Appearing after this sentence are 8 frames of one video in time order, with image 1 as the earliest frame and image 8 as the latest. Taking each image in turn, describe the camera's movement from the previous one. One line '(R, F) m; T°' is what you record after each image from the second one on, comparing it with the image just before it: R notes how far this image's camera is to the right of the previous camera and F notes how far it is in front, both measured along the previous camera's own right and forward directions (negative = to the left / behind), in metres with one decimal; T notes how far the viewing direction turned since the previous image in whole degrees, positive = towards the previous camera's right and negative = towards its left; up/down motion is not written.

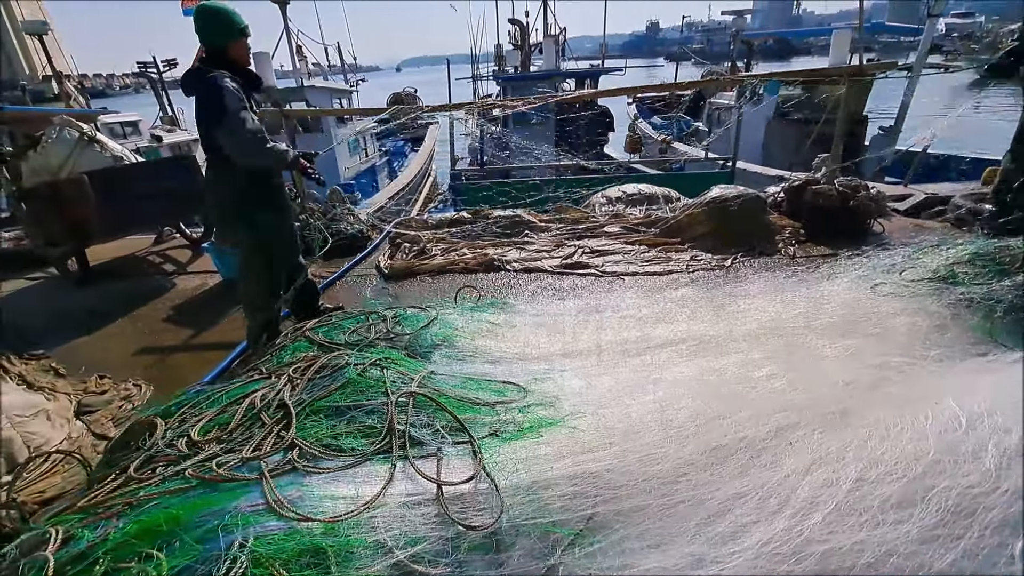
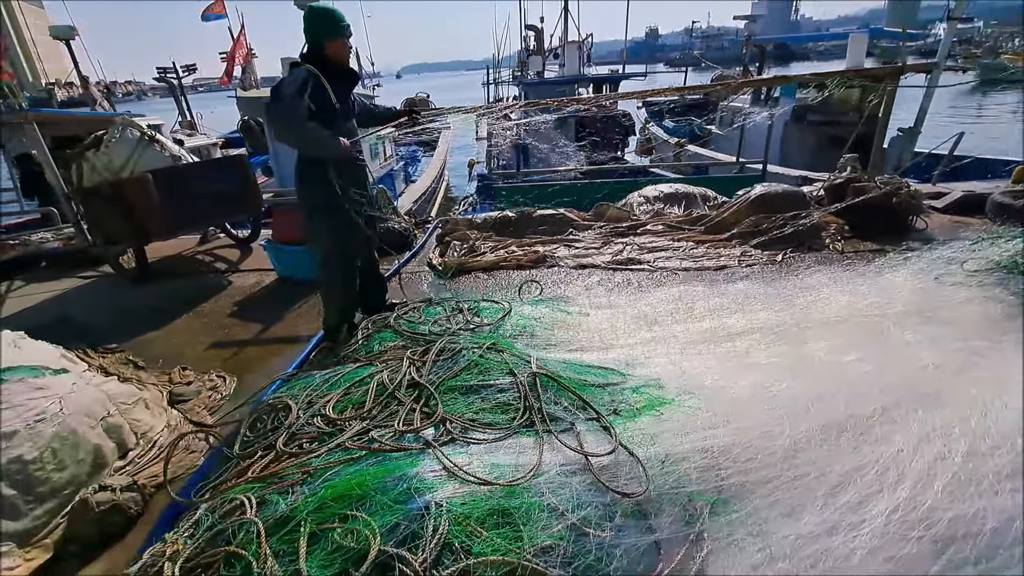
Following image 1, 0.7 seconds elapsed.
(-0.5, -0.1) m; 0°
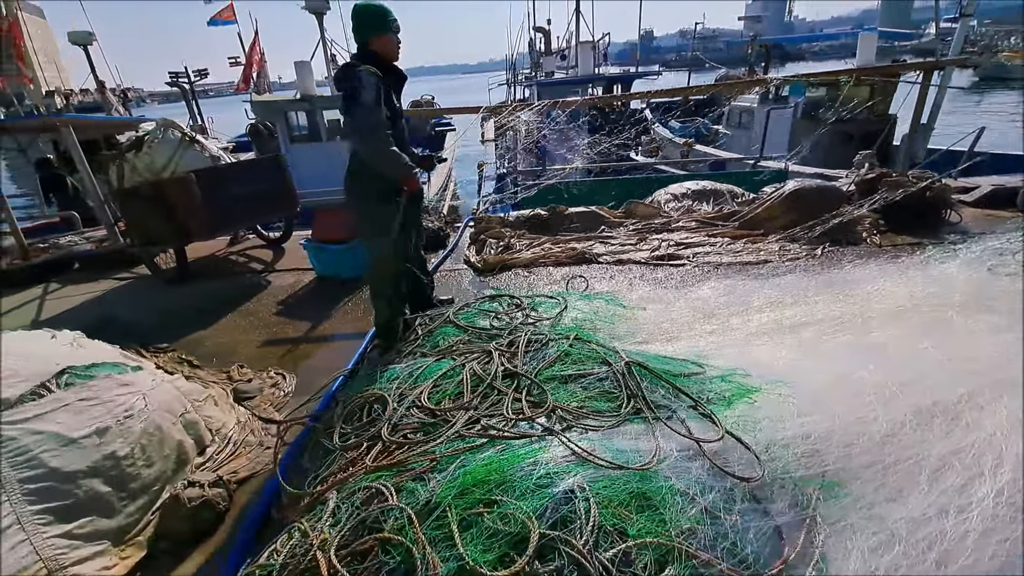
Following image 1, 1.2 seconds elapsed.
(-0.4, 0.0) m; 0°
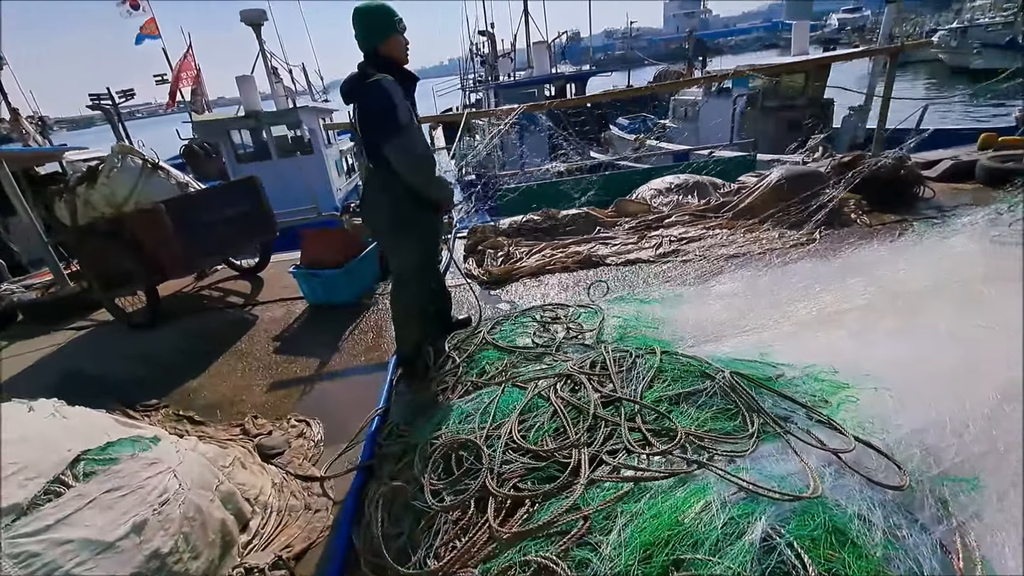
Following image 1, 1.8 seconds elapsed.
(-0.5, +0.2) m; +6°
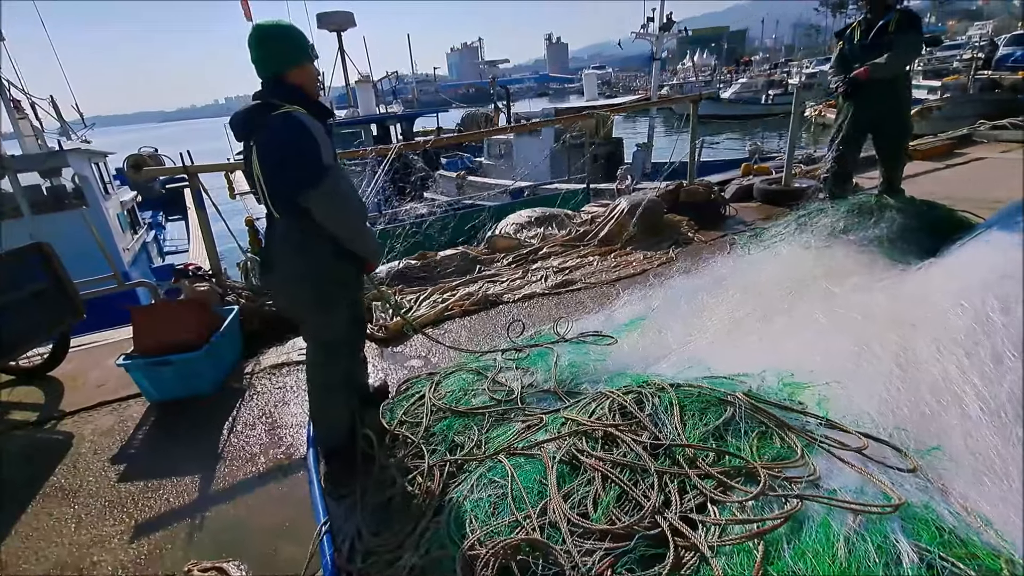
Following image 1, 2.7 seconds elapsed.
(-0.6, +0.4) m; +21°
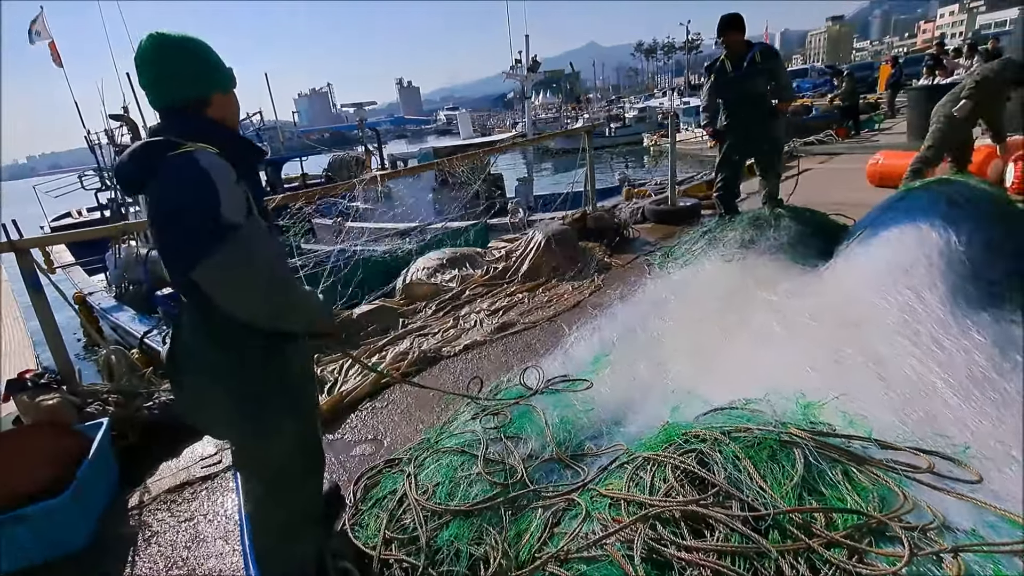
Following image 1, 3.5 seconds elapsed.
(-0.4, +0.4) m; +14°
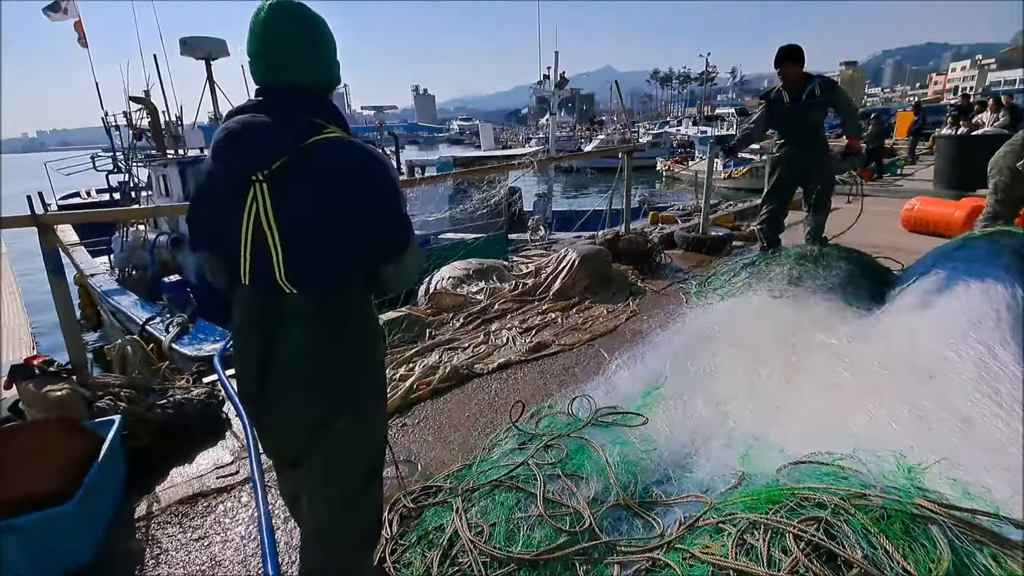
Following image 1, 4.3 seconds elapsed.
(-0.3, +0.2) m; 0°
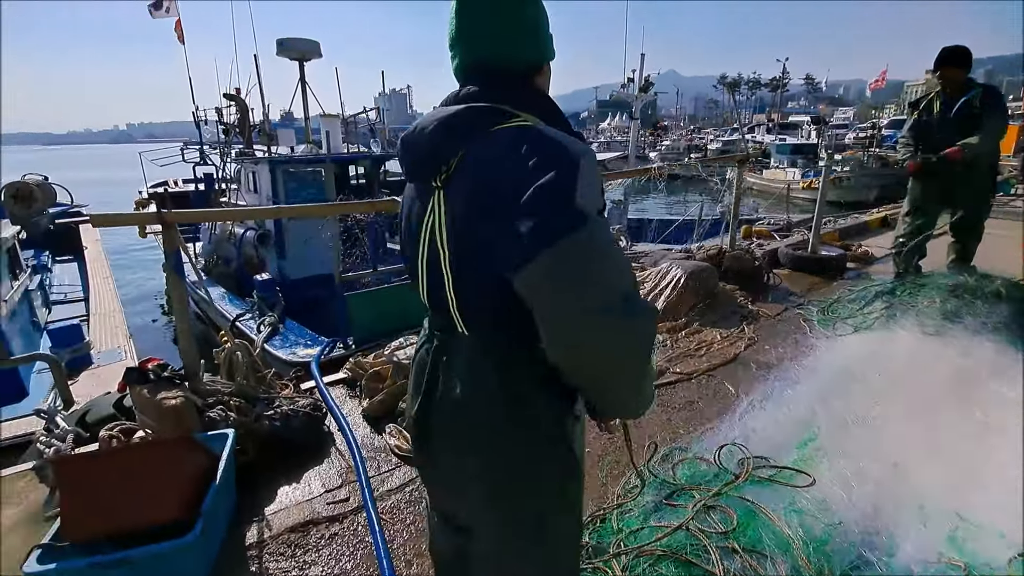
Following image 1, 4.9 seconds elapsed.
(-0.5, +0.3) m; -5°
